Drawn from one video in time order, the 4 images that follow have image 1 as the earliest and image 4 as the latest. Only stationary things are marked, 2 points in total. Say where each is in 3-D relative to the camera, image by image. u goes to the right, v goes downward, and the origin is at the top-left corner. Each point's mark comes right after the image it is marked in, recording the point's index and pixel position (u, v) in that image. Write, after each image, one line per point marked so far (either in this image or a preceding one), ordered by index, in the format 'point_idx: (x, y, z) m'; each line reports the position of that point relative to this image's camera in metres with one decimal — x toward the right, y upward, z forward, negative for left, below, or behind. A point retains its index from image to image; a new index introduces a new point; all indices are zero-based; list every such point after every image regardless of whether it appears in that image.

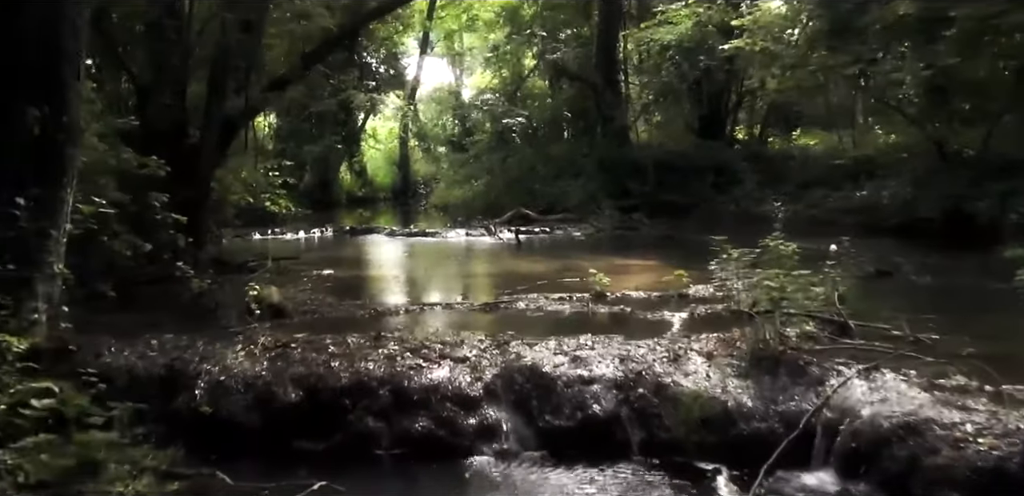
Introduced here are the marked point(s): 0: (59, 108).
0: (-3.1, +1.0, +4.2) m
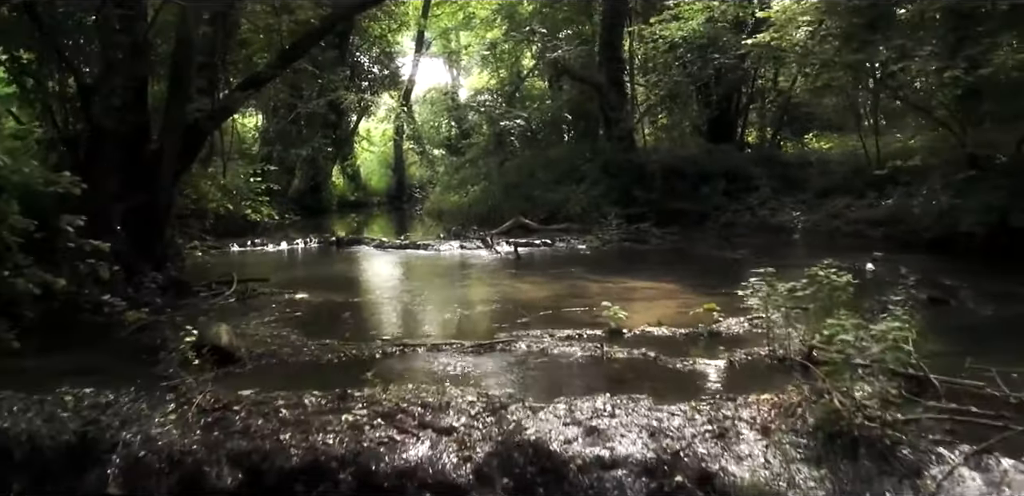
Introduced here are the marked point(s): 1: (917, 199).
0: (-3.1, +0.7, +2.8) m
1: (+10.0, +1.2, +16.0) m
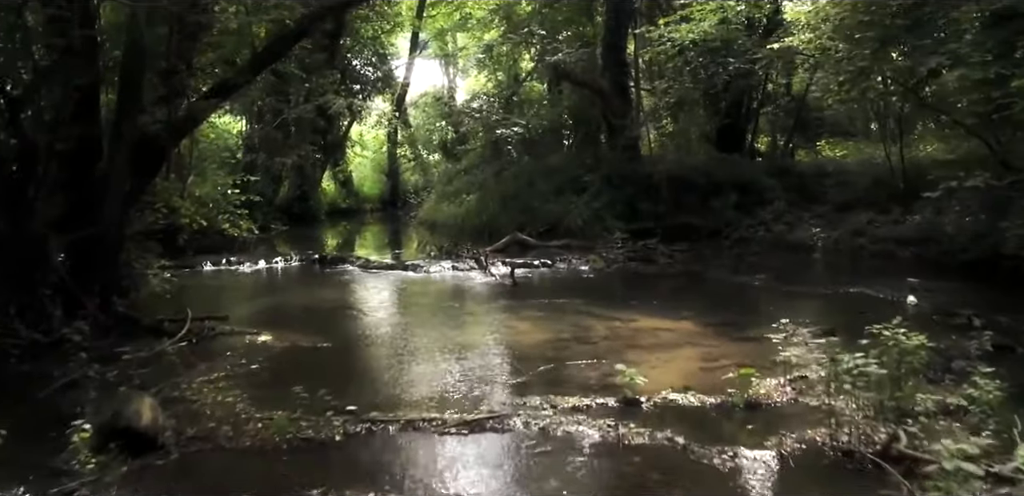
0: (-3.2, +0.2, +1.5) m
1: (+9.9, +0.7, +14.6) m
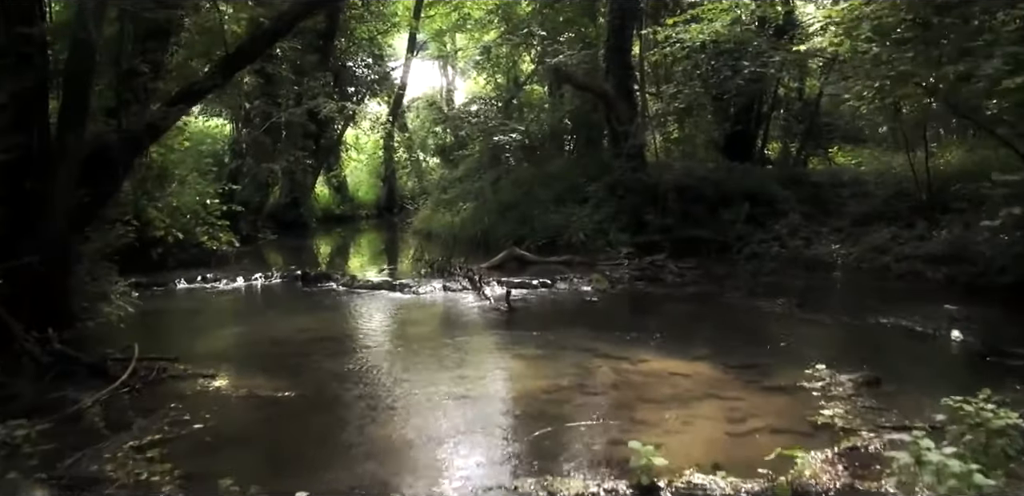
0: (-3.3, -0.1, +0.3) m
1: (+9.8, +0.3, +13.5) m
